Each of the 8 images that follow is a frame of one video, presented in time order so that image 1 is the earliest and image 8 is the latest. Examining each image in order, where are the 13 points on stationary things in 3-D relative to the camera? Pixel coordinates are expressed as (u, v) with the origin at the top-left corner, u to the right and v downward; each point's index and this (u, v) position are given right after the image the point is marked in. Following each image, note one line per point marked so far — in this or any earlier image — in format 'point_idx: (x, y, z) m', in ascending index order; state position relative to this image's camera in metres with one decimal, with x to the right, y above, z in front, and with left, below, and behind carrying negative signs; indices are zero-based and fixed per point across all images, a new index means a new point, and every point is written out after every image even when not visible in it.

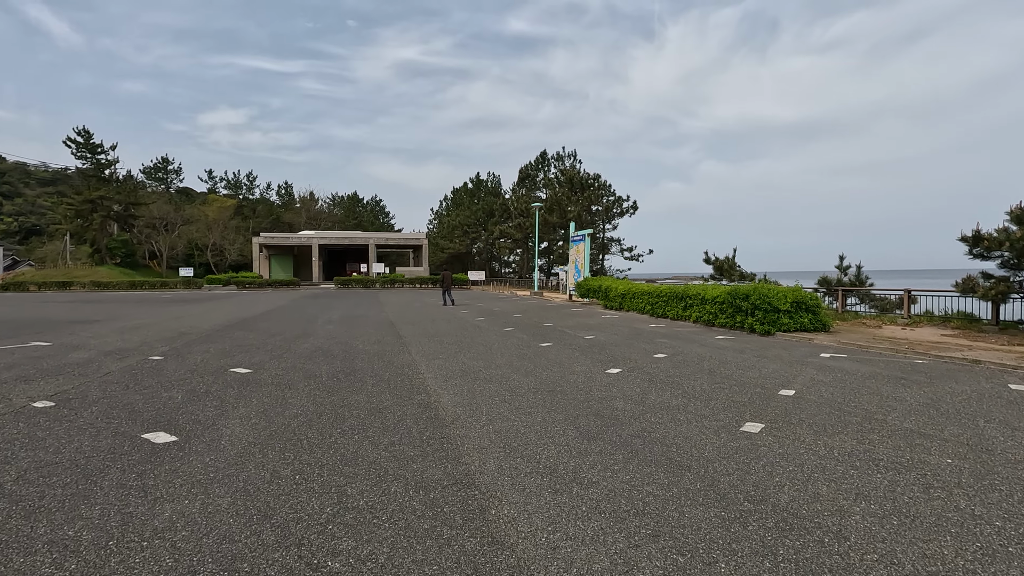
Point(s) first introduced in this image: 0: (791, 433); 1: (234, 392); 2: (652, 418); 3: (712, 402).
0: (+2.3, -1.2, +4.4) m
1: (-3.0, -1.1, +5.7) m
2: (+1.3, -1.2, +4.8) m
3: (+2.0, -1.2, +5.4) m
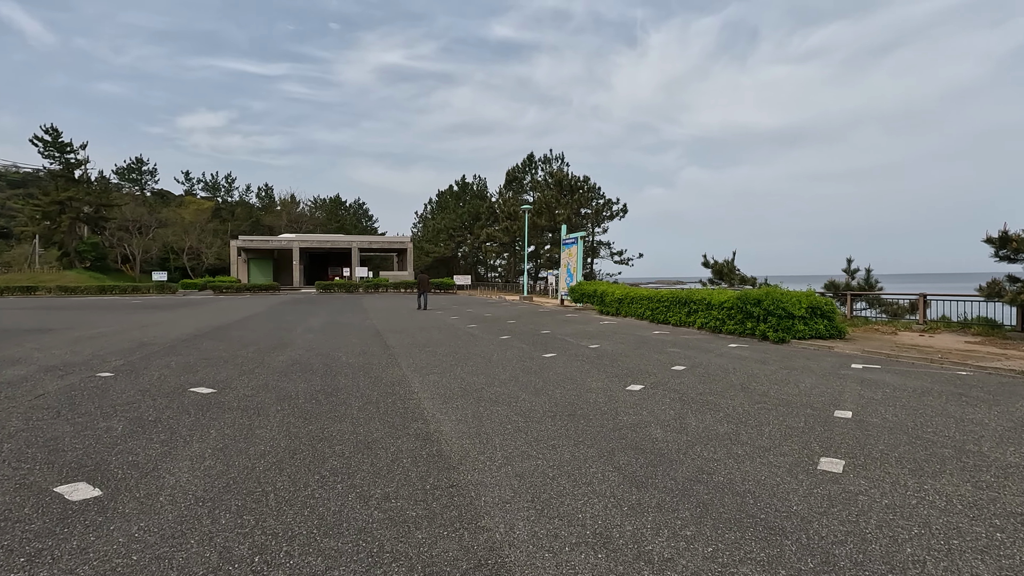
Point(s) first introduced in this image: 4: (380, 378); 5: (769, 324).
0: (+2.5, -1.2, +3.5) m
1: (-2.8, -1.2, +4.7) m
2: (+1.4, -1.2, +3.9) m
3: (+2.2, -1.2, +4.6) m
4: (-1.7, -1.1, +6.8) m
5: (+5.5, -0.8, +11.5) m
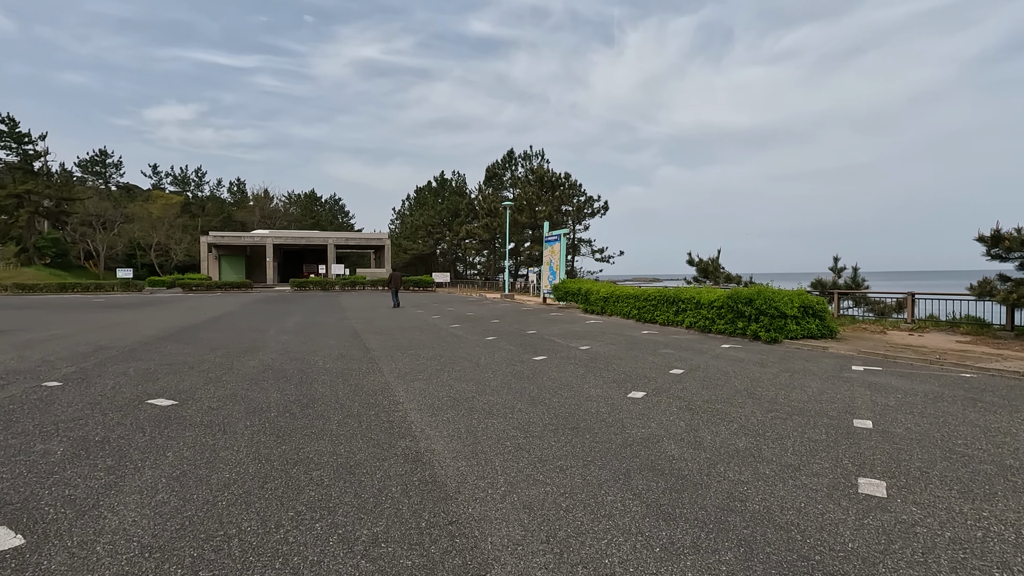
0: (+2.5, -1.2, +3.2) m
1: (-2.9, -1.2, +4.2) m
2: (+1.4, -1.2, +3.5) m
3: (+2.2, -1.2, +4.2) m
4: (-1.8, -1.1, +6.3) m
5: (+5.2, -0.7, +11.2) m
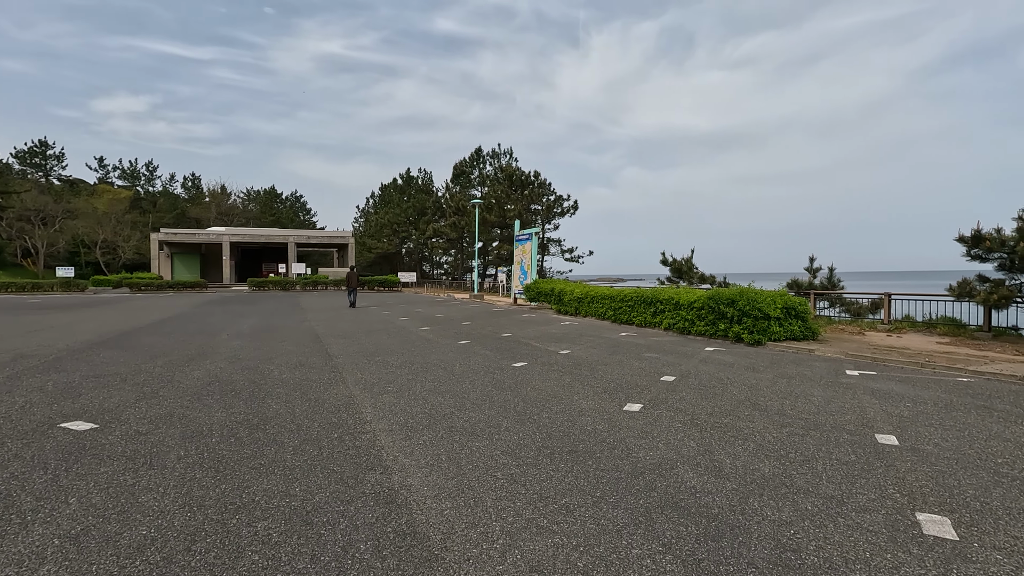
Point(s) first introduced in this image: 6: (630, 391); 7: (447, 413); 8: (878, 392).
0: (+2.5, -1.3, +2.7) m
1: (-2.9, -1.2, +3.3) m
2: (+1.4, -1.2, +3.0) m
3: (+2.1, -1.2, +3.7) m
4: (-1.9, -1.1, +5.5) m
5: (+4.7, -0.7, +10.9) m
6: (+1.3, -1.2, +6.1) m
7: (-0.6, -1.2, +5.0) m
8: (+4.3, -1.2, +6.3) m
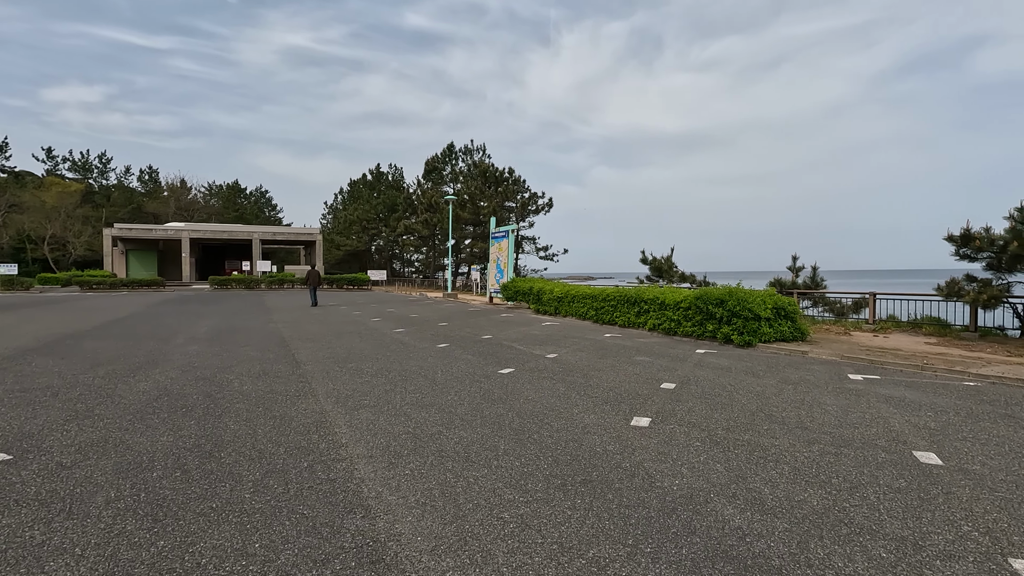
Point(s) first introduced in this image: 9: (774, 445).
0: (+2.6, -1.3, +2.2) m
1: (-2.8, -1.2, +2.6) m
2: (+1.5, -1.3, +2.4) m
3: (+2.1, -1.2, +3.2) m
4: (-2.0, -1.2, +4.8) m
5: (+4.3, -0.7, +10.5) m
6: (+1.3, -1.2, +5.6) m
7: (-0.6, -1.2, +4.4) m
8: (+4.2, -1.2, +5.9) m
9: (+2.1, -1.2, +4.2) m
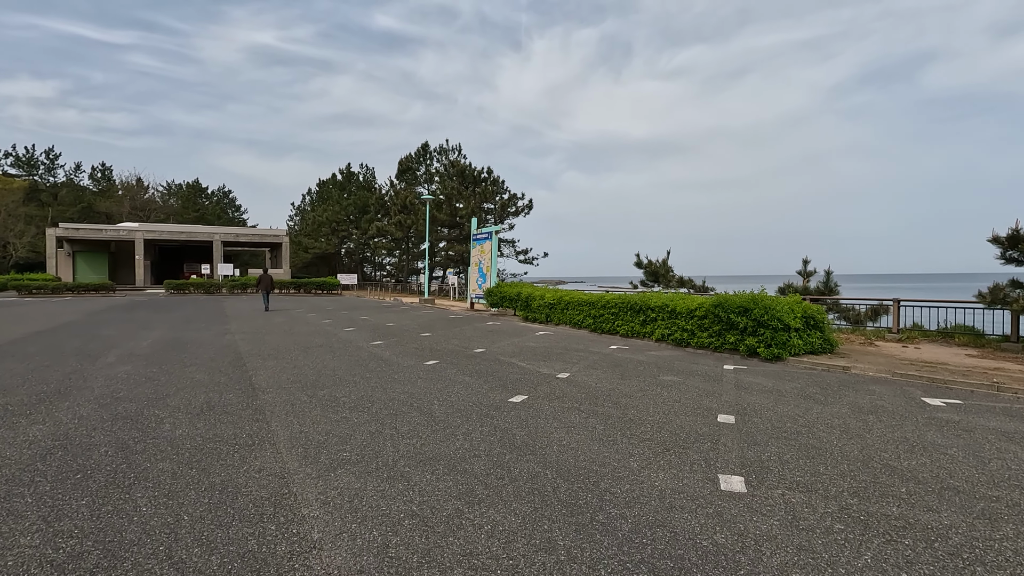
0: (+3.0, -1.3, +1.0) m
1: (-2.4, -1.3, +1.0) m
2: (+1.9, -1.3, +1.1) m
3: (+2.5, -1.3, +1.9) m
4: (-1.7, -1.2, +3.3) m
5: (+4.3, -0.9, +9.4) m
6: (+1.5, -1.3, +4.3) m
7: (-0.3, -1.2, +3.0) m
8: (+4.4, -1.3, +4.7) m
9: (+2.4, -1.3, +2.9) m
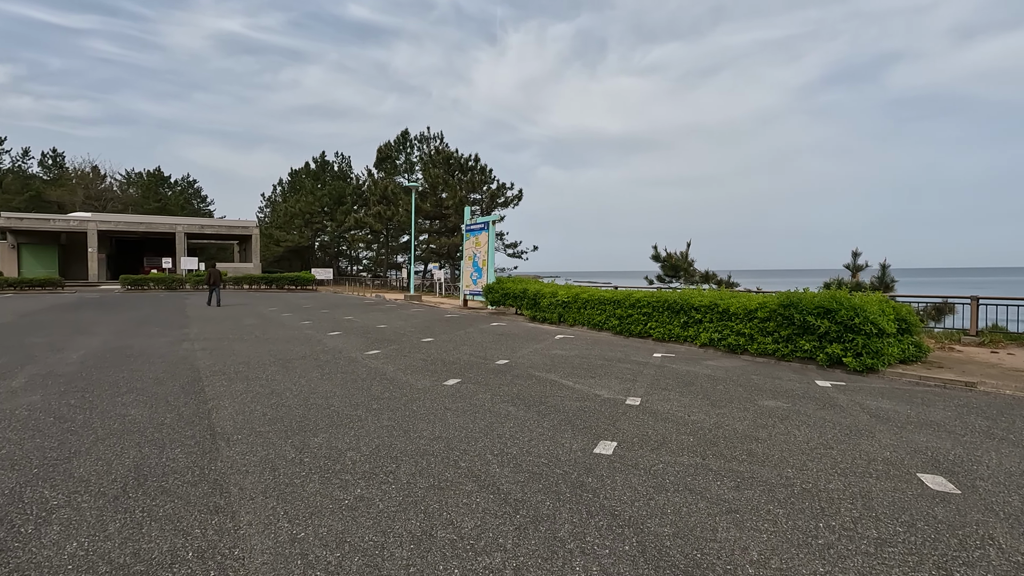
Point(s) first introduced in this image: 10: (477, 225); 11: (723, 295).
0: (+3.9, -1.4, -0.7) m
1: (-1.6, -1.3, -0.9) m
2: (+2.8, -1.3, -0.6) m
3: (+3.3, -1.3, +0.2) m
4: (-0.9, -1.2, +1.4) m
5: (+4.8, -0.8, +7.7) m
6: (+2.2, -1.3, +2.5) m
7: (+0.5, -1.3, +1.1) m
8: (+5.1, -1.3, +3.1) m
9: (+3.1, -1.3, +1.2) m
10: (-1.3, +2.3, +19.4) m
11: (+3.8, -0.1, +9.8) m
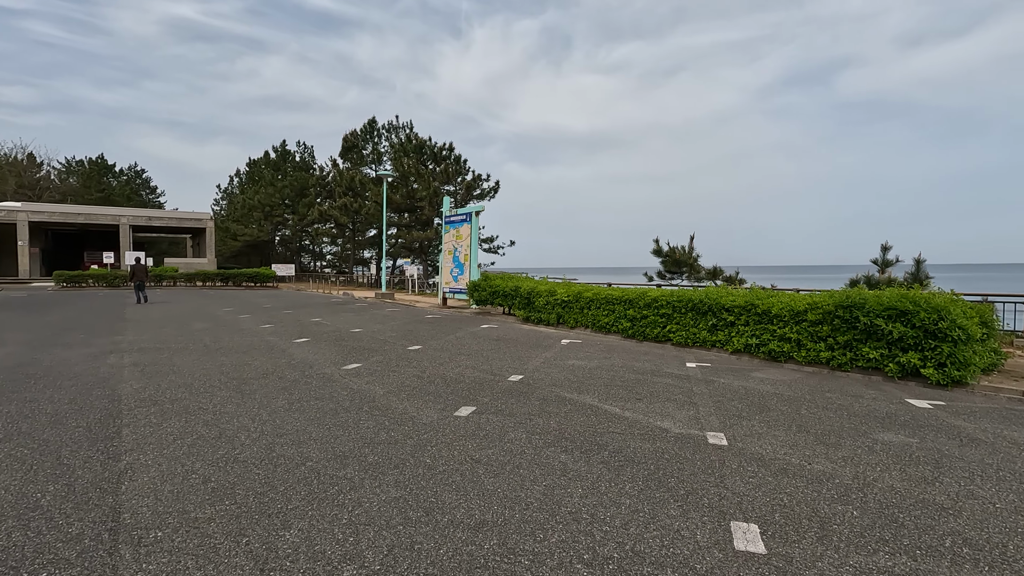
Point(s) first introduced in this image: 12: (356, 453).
0: (+4.6, -1.4, -2.0) m
1: (-0.8, -1.3, -2.5) m
2: (+3.5, -1.4, -1.9) m
3: (+4.0, -1.4, -1.1) m
4: (-0.3, -1.3, -0.2) m
5: (+5.0, -0.8, +6.5) m
6: (+2.8, -1.3, +1.1) m
7: (+1.1, -1.3, -0.4) m
8: (+5.6, -1.3, +1.9) m
9: (+3.8, -1.3, -0.1) m
10: (-1.8, +2.4, +17.7) m
11: (+3.9, -0.1, +8.5) m
12: (-1.1, -1.1, +3.8) m
